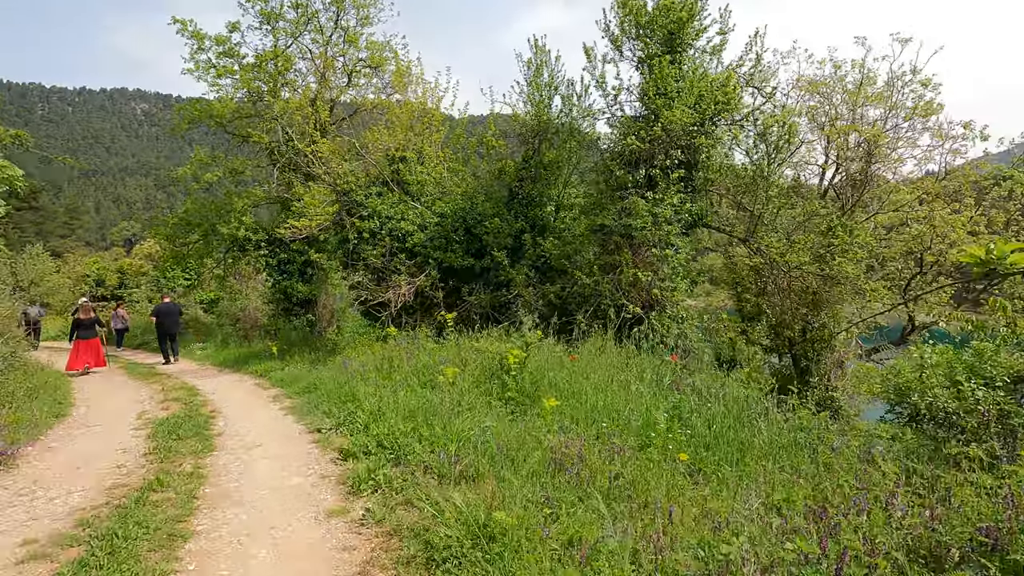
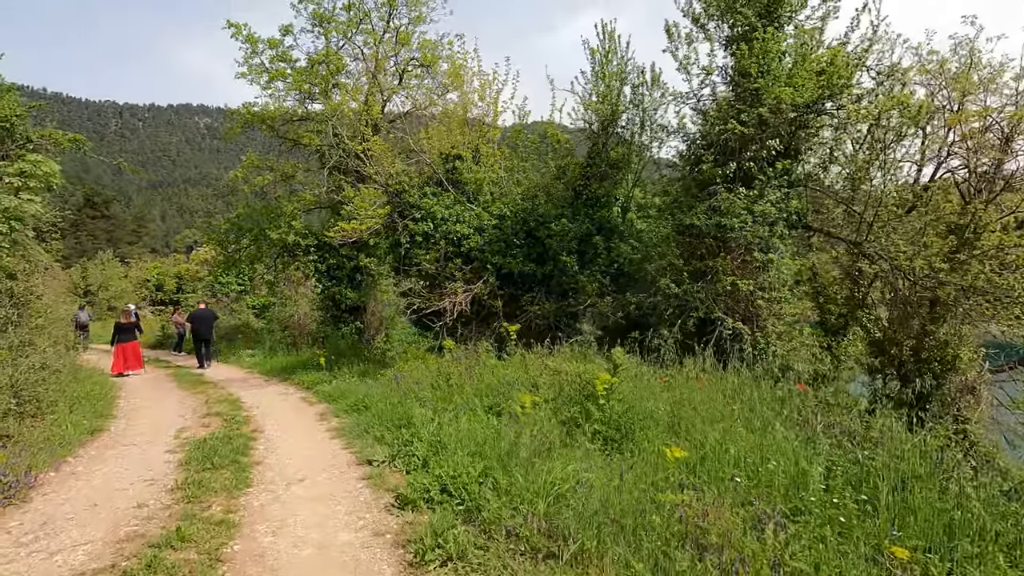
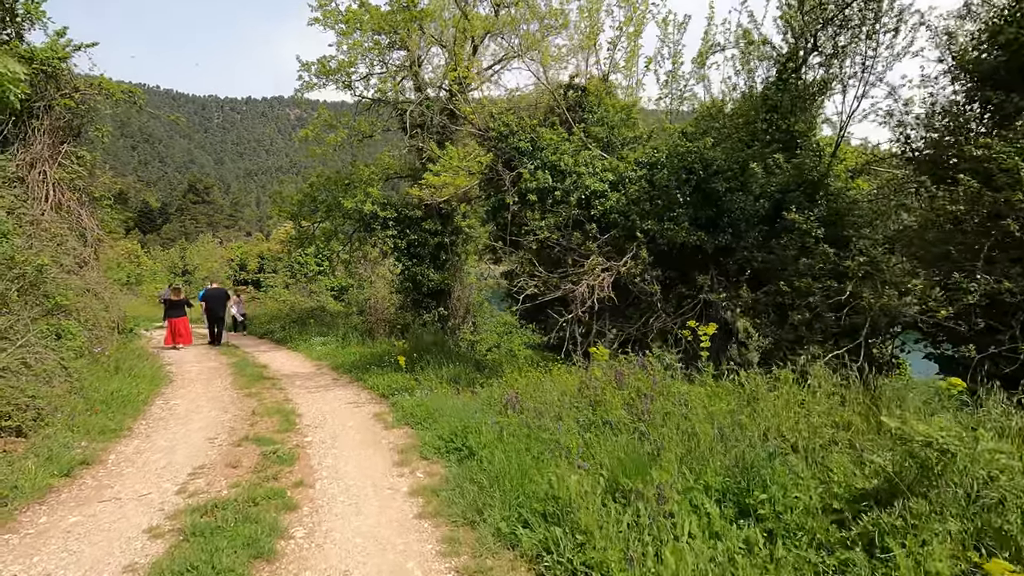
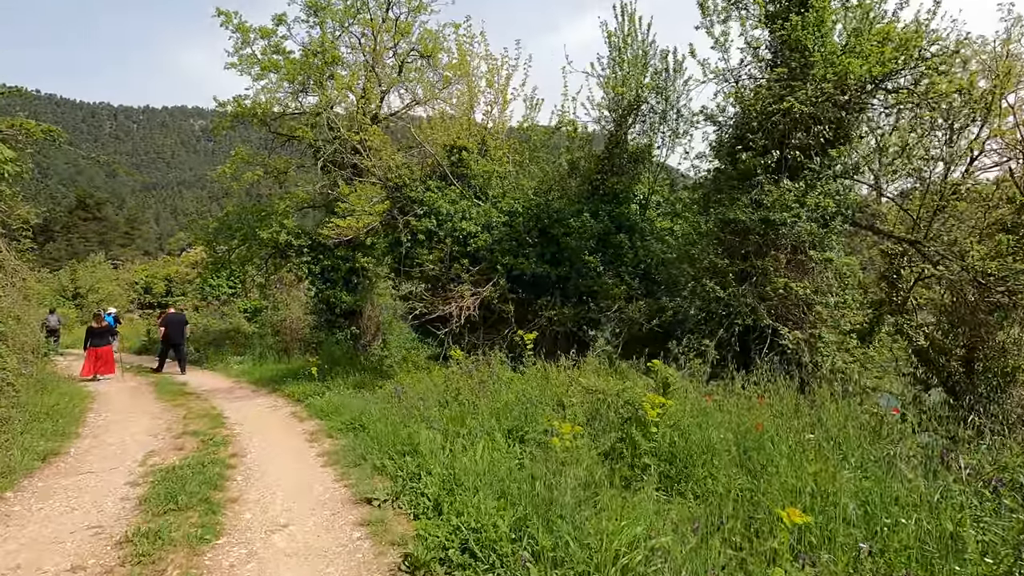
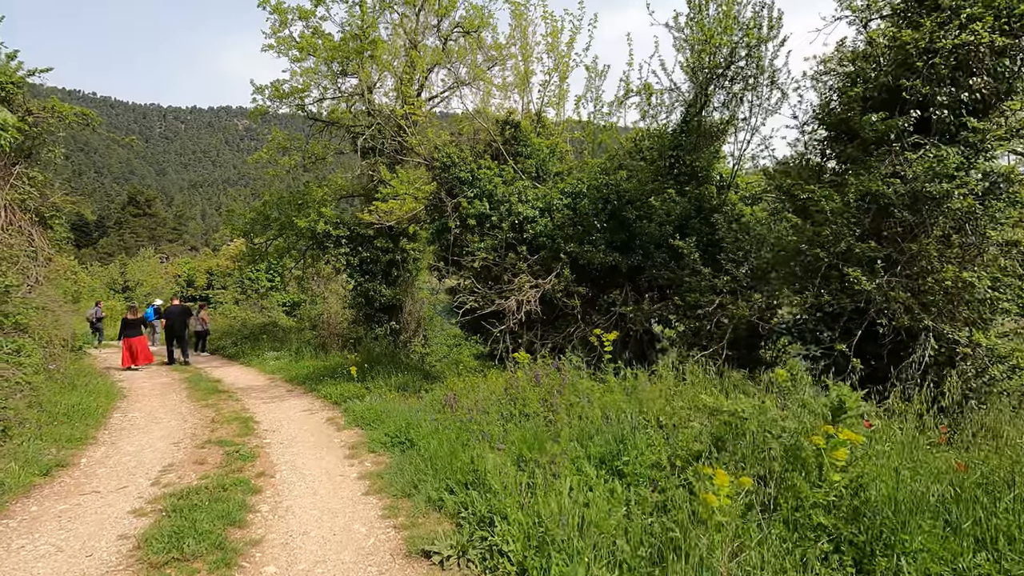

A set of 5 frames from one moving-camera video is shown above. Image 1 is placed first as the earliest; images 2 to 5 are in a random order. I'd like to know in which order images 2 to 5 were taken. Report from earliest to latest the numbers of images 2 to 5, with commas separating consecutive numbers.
2, 4, 5, 3
